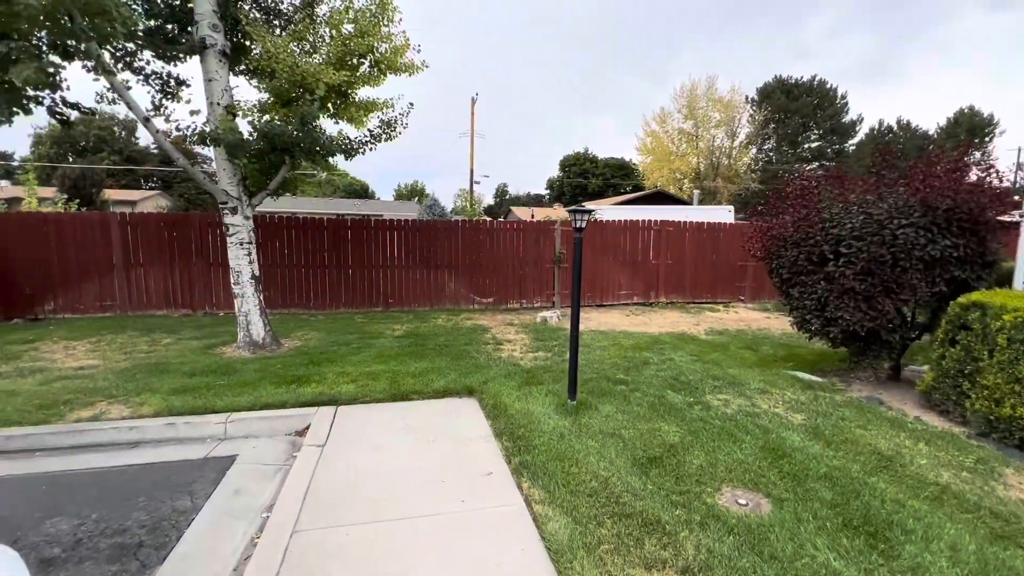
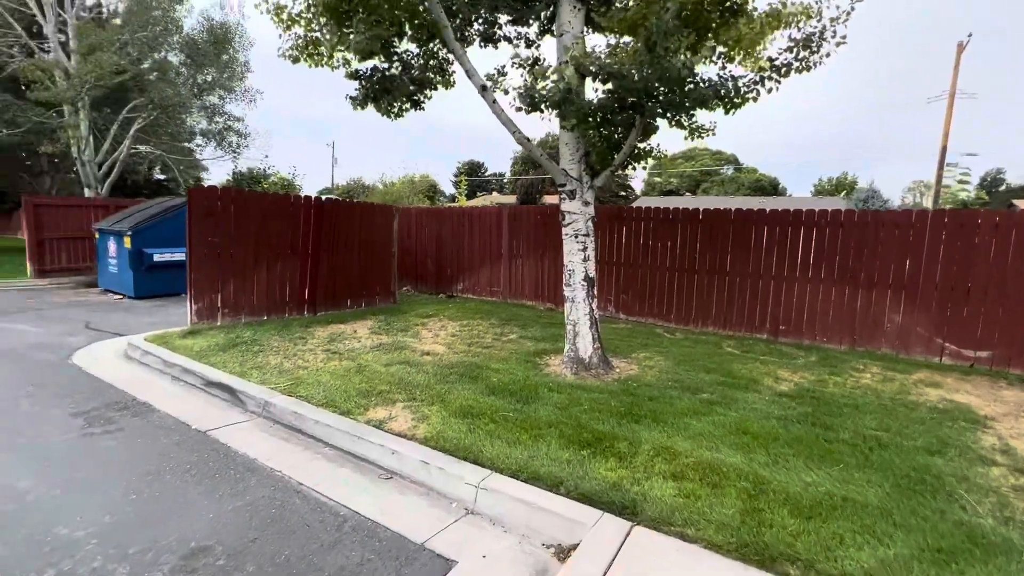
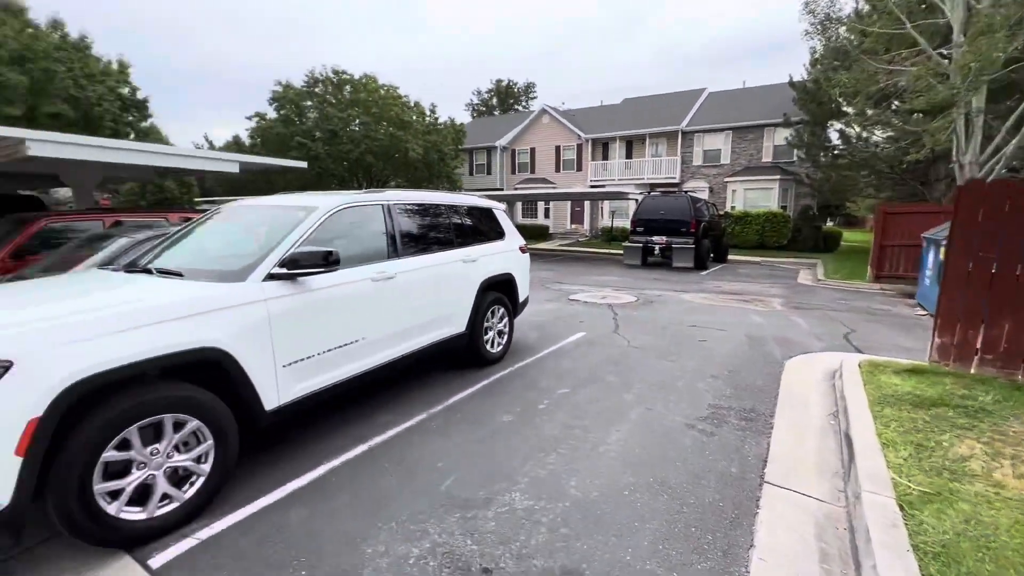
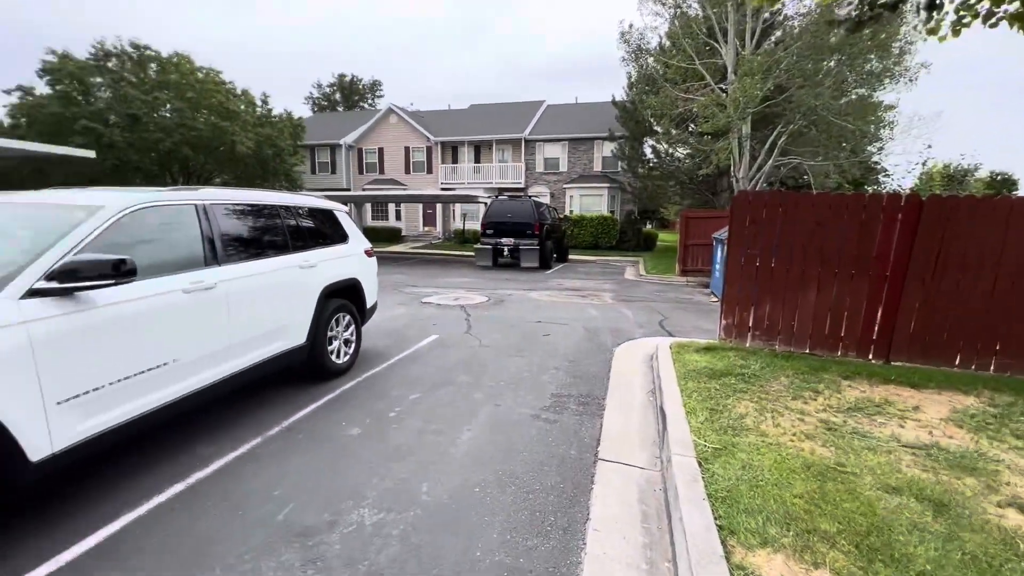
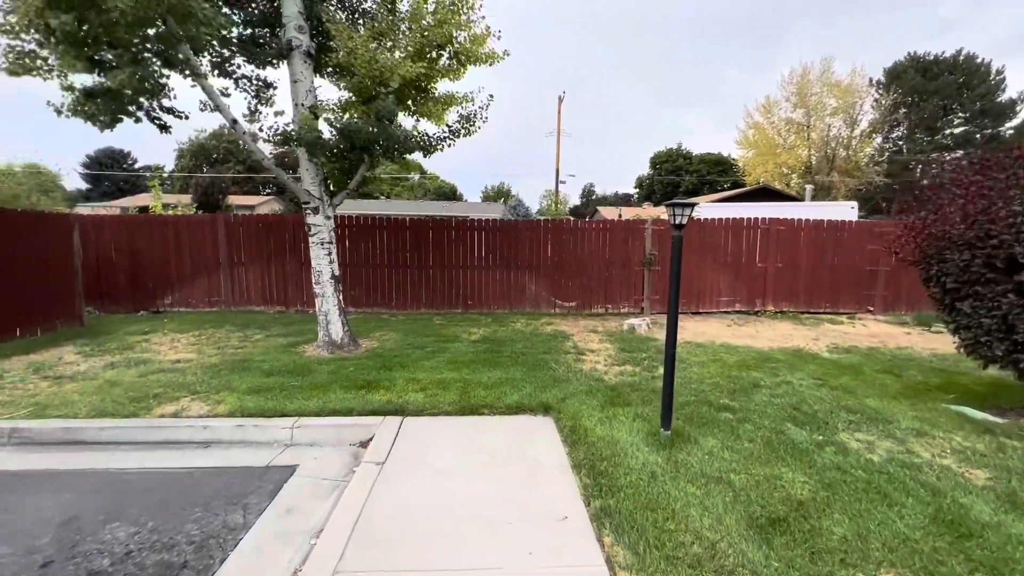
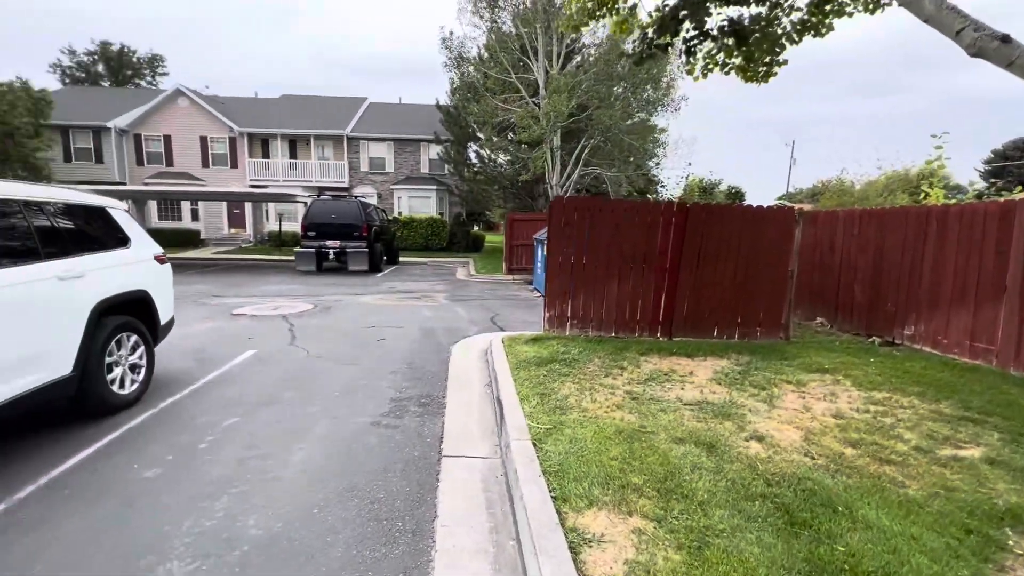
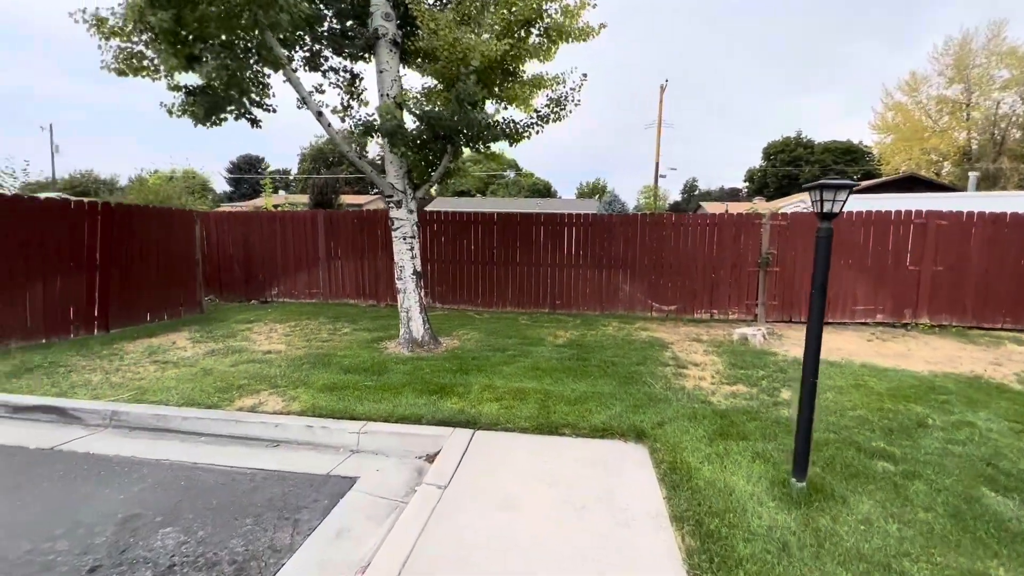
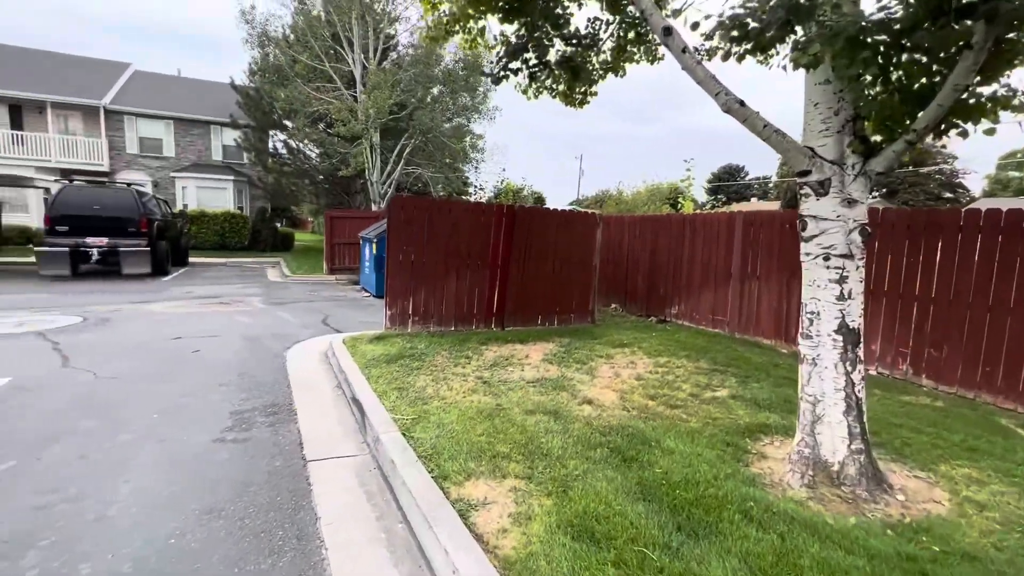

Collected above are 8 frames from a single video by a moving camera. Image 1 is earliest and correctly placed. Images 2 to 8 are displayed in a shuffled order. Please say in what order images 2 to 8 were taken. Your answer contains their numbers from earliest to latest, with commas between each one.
5, 7, 2, 8, 6, 4, 3
